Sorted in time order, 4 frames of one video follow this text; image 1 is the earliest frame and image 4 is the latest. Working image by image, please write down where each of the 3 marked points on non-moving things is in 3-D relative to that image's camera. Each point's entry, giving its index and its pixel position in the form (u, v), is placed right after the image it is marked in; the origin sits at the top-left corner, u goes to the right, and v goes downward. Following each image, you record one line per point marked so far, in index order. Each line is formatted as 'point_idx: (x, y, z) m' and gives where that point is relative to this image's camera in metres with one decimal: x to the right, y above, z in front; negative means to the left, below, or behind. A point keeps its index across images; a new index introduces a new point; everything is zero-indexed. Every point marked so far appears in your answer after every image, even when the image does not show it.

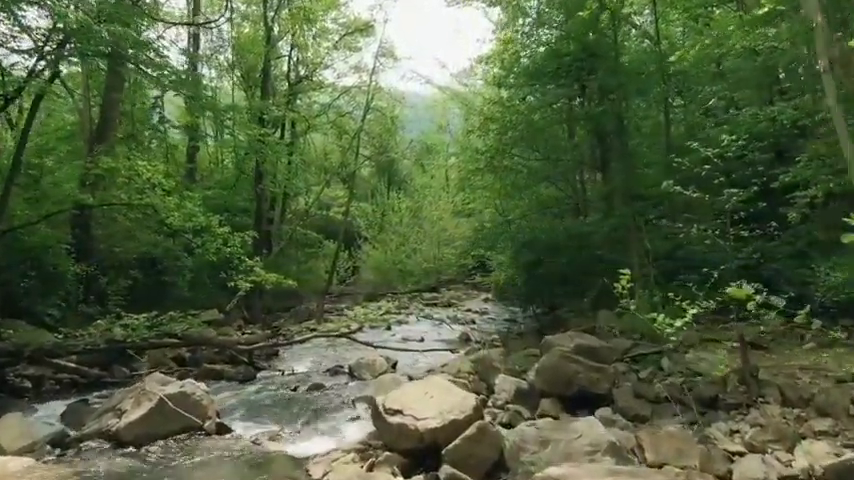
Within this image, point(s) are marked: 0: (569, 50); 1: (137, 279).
0: (+3.3, +4.5, +15.1) m
1: (-7.9, -1.1, +17.7) m
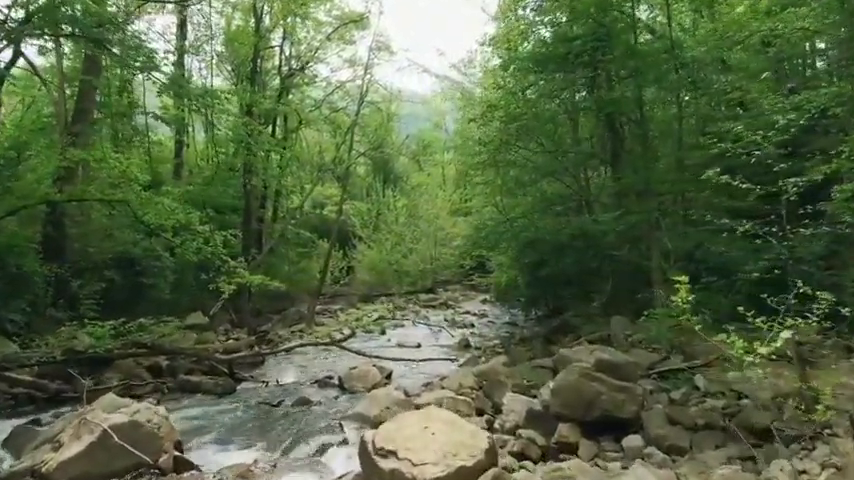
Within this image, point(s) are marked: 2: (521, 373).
0: (+3.3, +4.5, +14.0) m
1: (-8.0, -1.0, +16.6) m
2: (+1.4, -2.0, +9.6) m
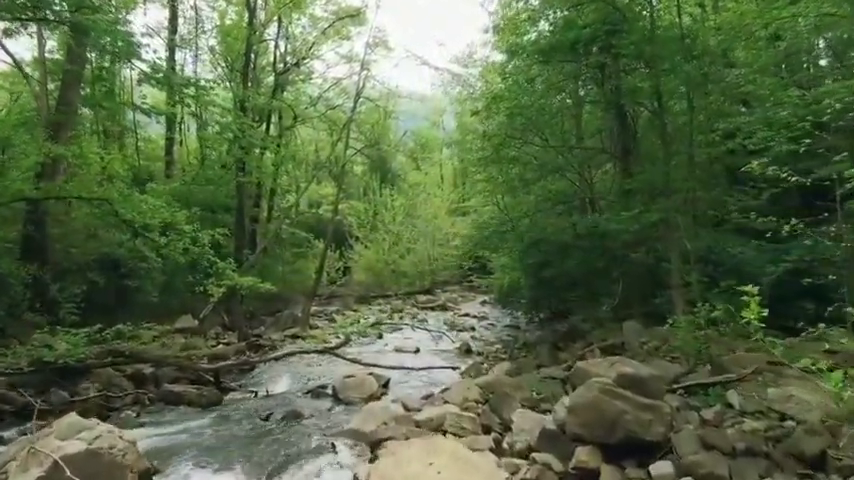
0: (+3.3, +4.5, +13.3) m
1: (-8.0, -1.0, +15.8) m
2: (+1.4, -2.0, +8.9) m
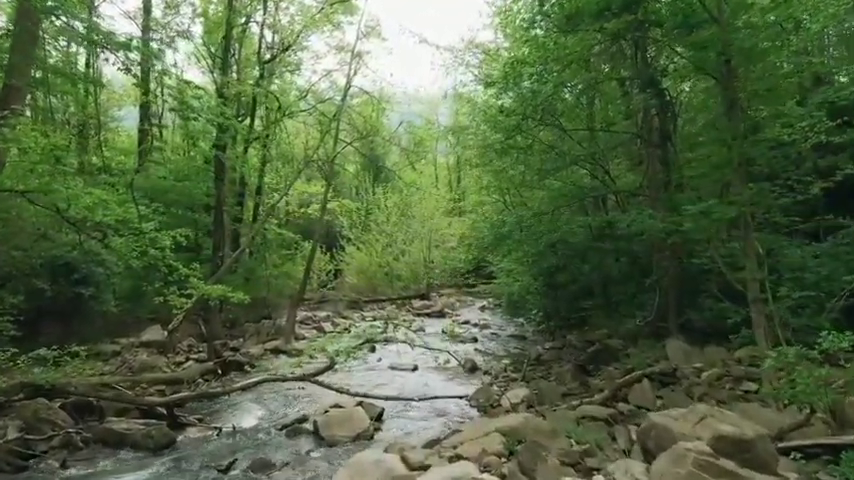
0: (+3.3, +4.4, +11.3) m
1: (-8.0, -1.1, +13.7) m
2: (+1.5, -2.0, +6.9) m
